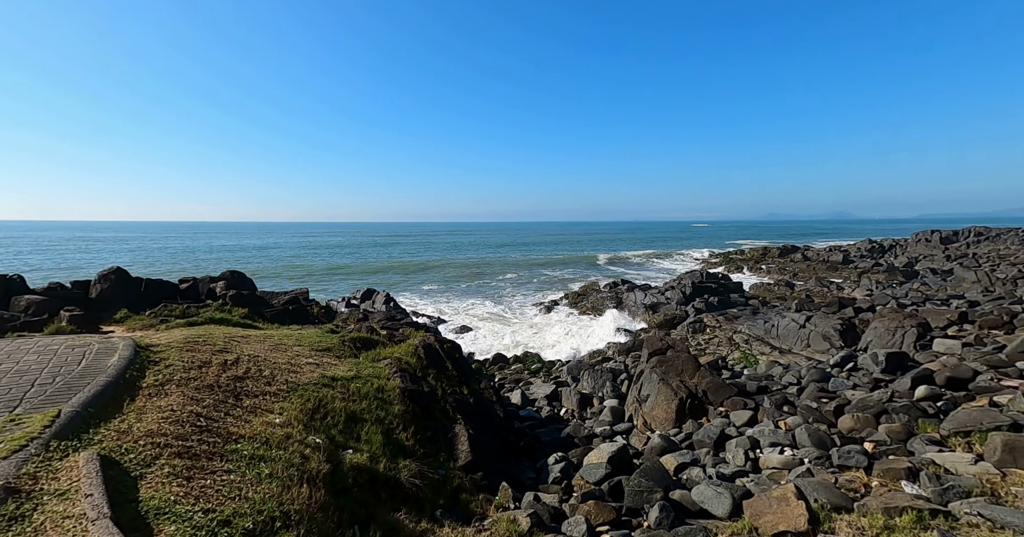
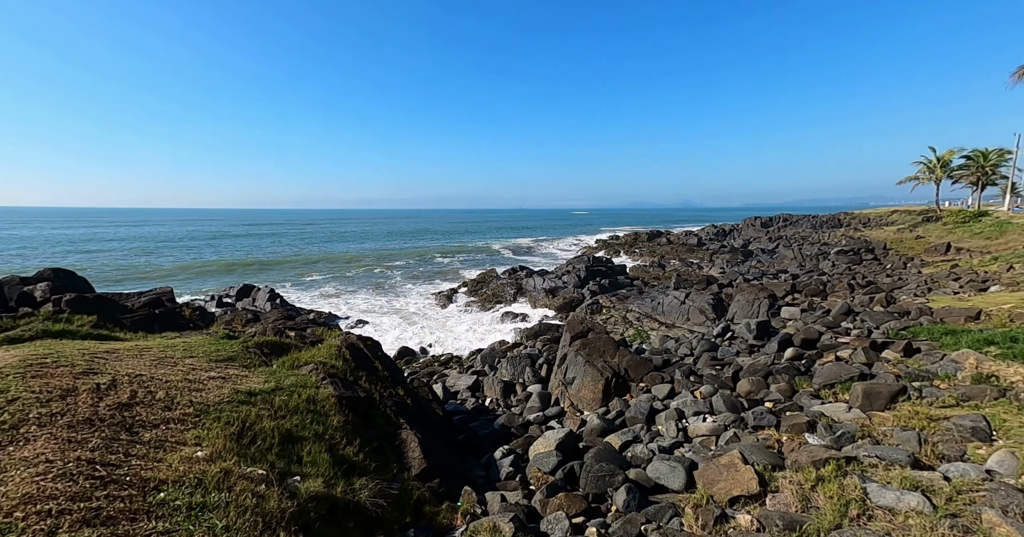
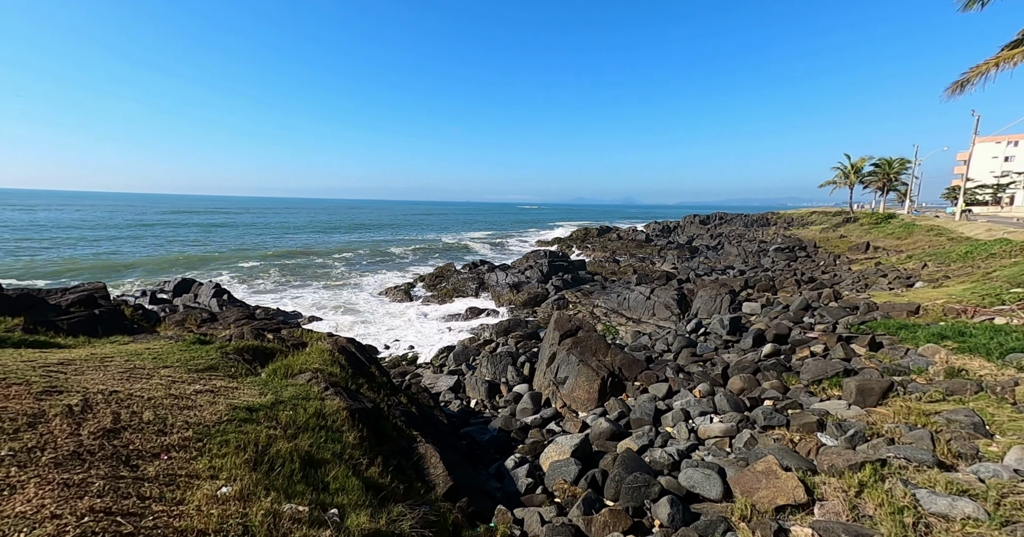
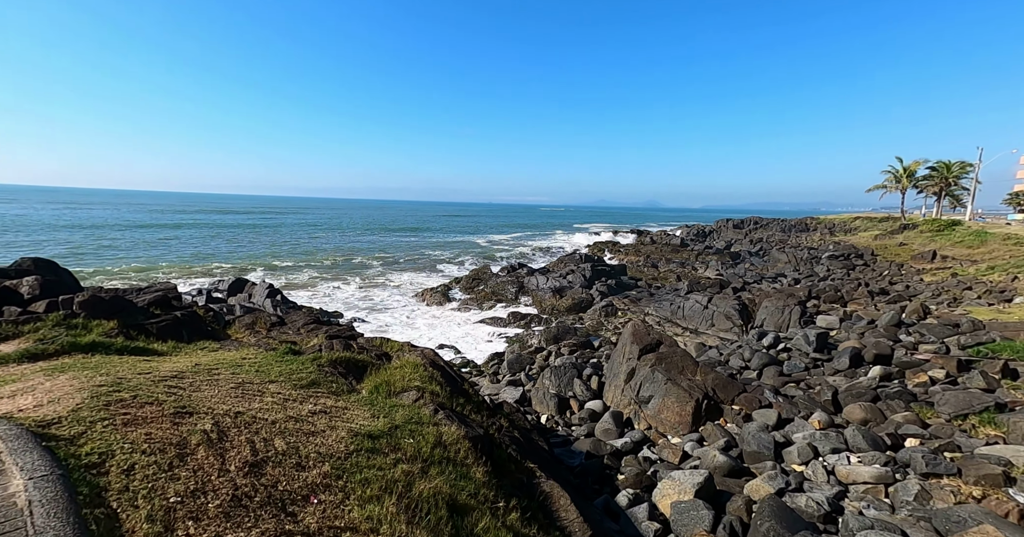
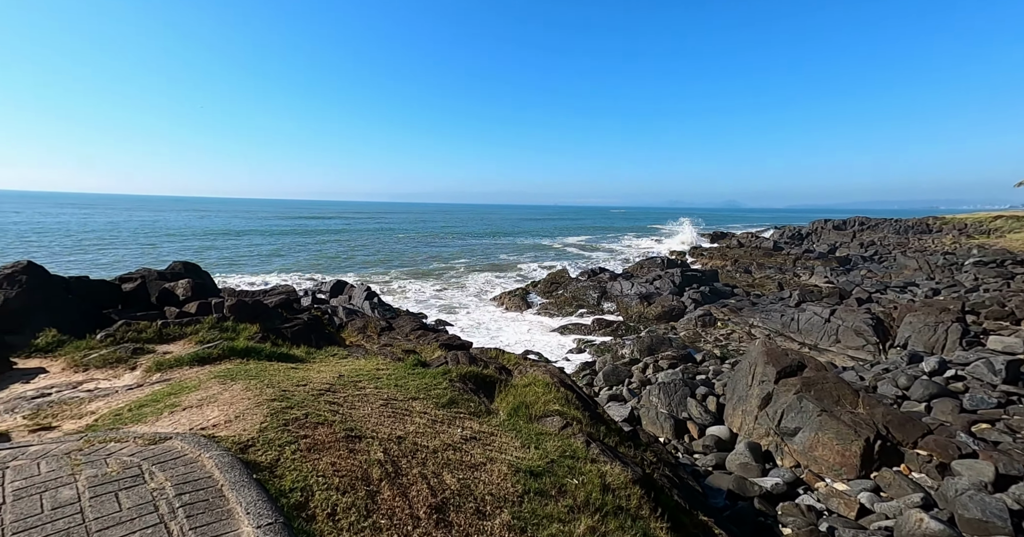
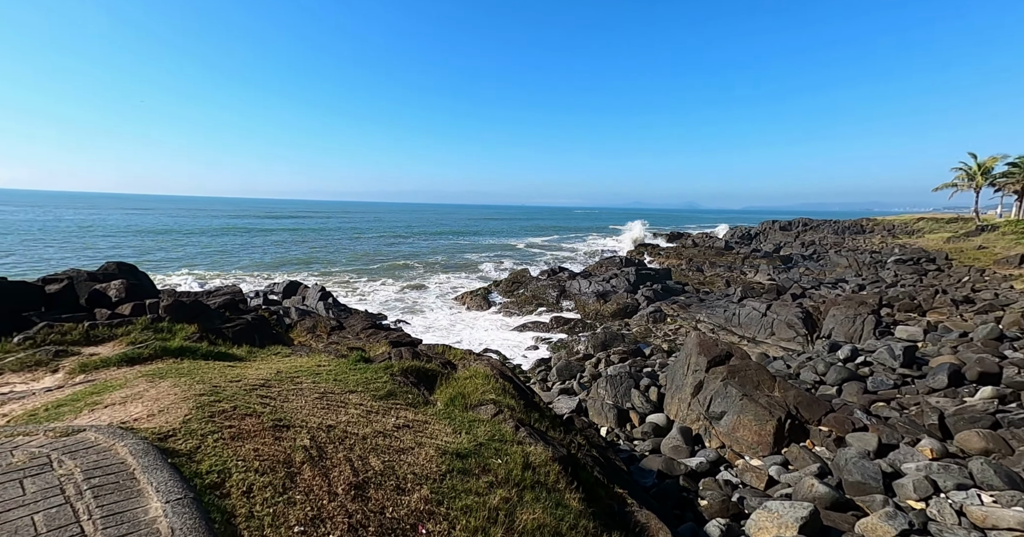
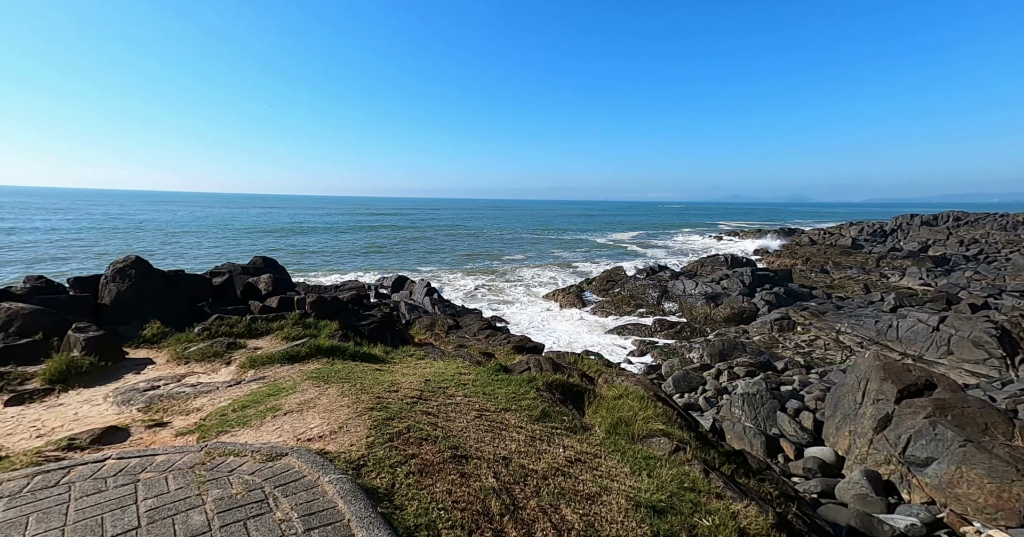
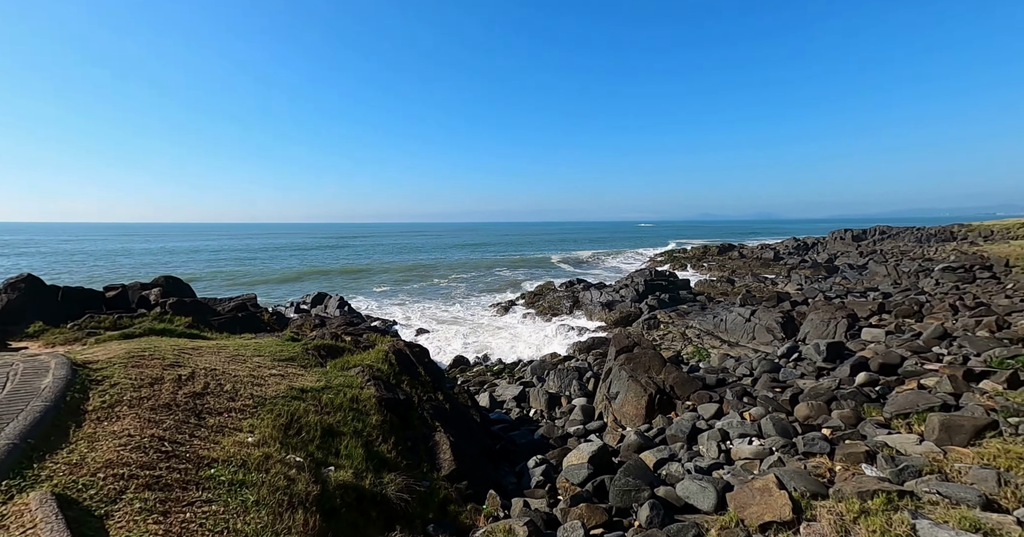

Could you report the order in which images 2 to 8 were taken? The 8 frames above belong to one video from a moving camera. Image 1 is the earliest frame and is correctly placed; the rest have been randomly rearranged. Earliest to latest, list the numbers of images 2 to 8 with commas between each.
8, 2, 3, 4, 6, 5, 7
